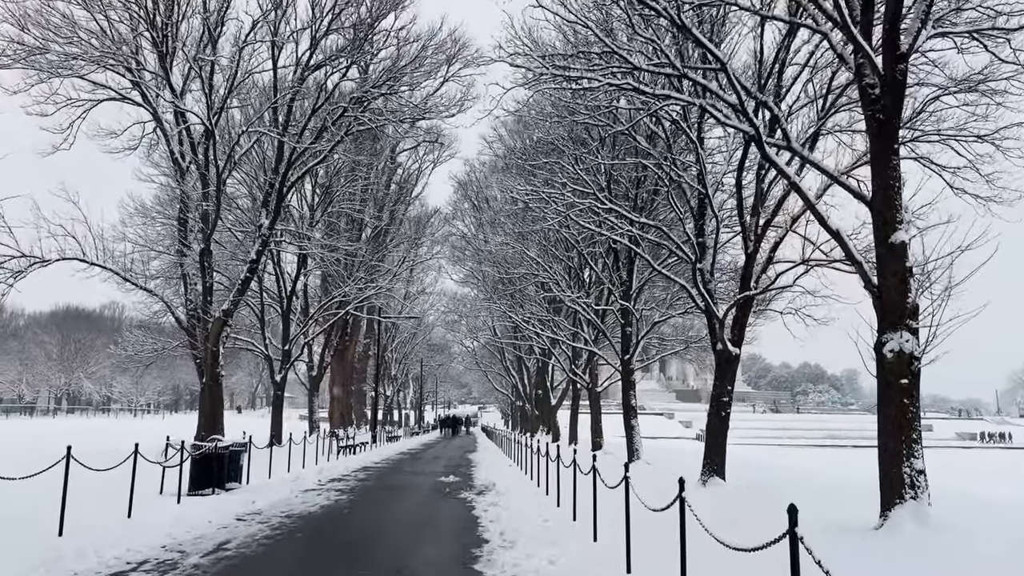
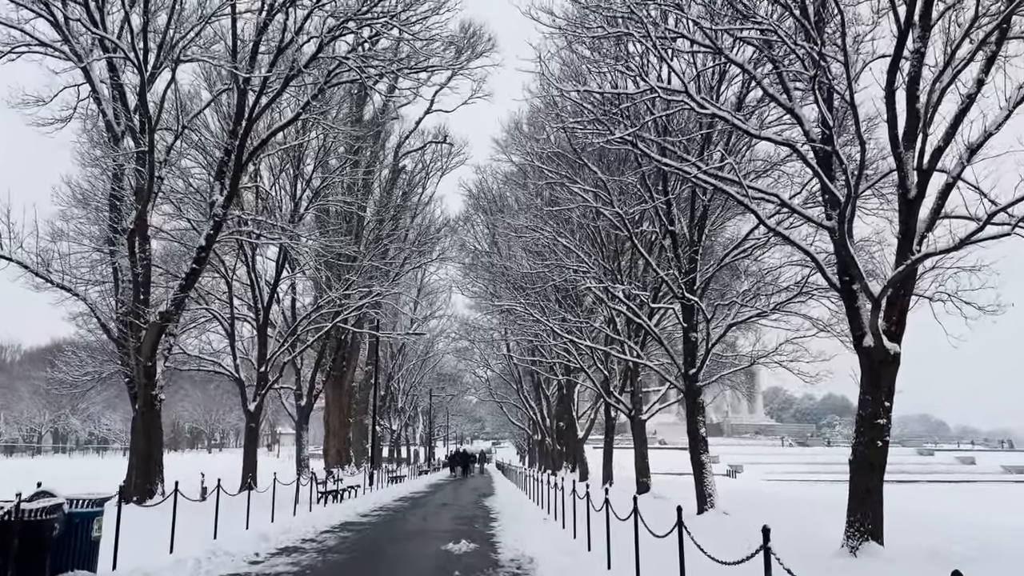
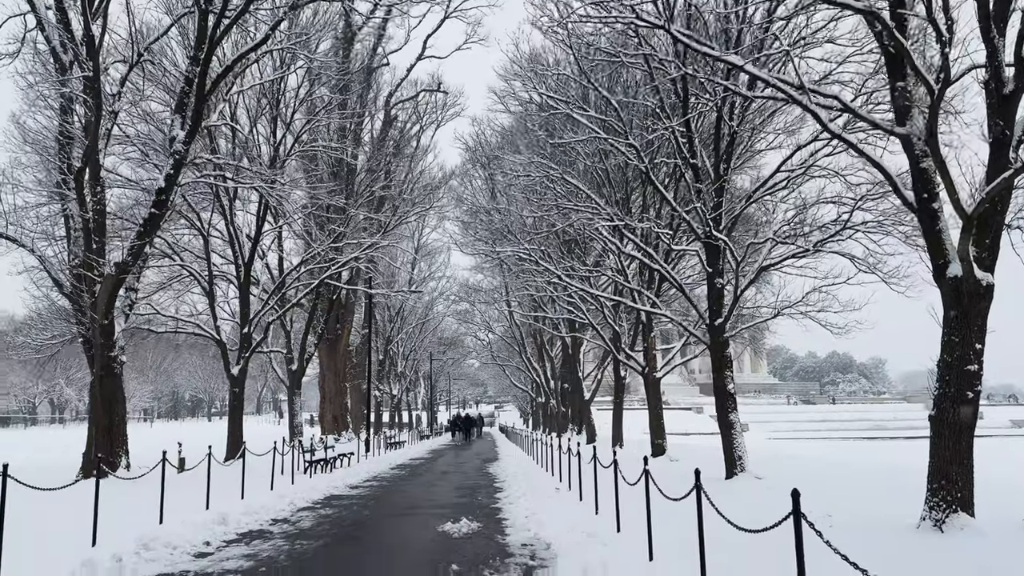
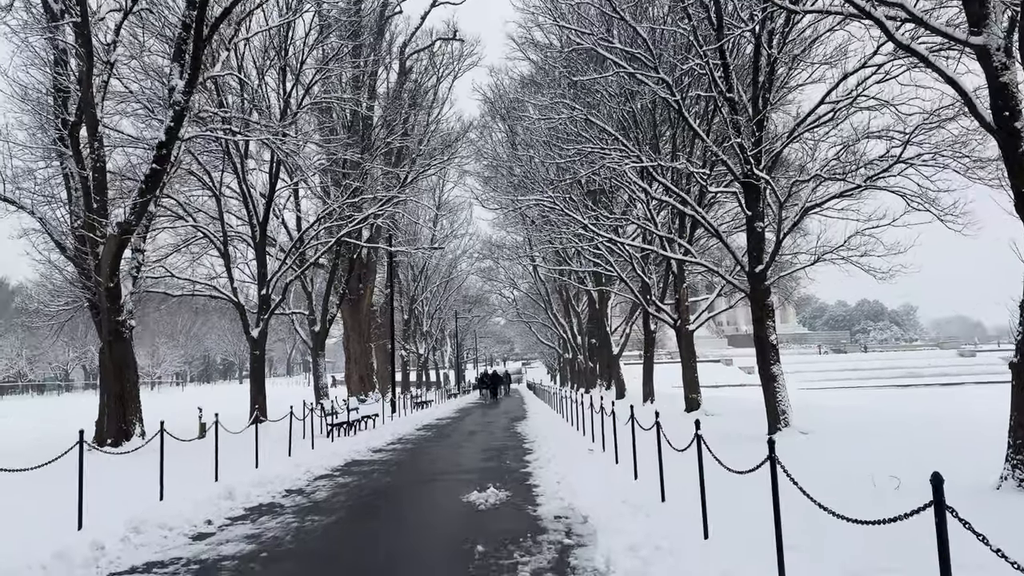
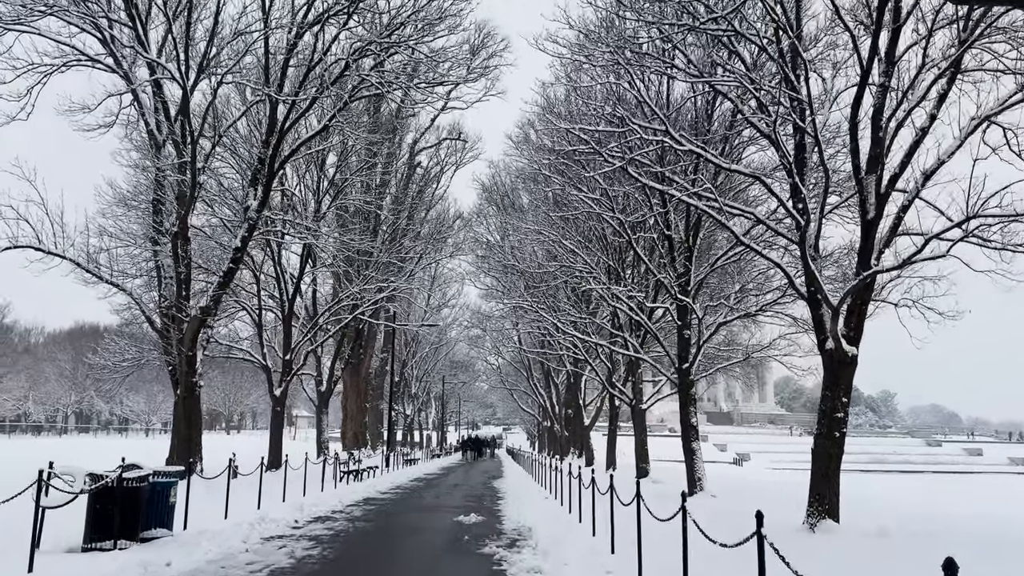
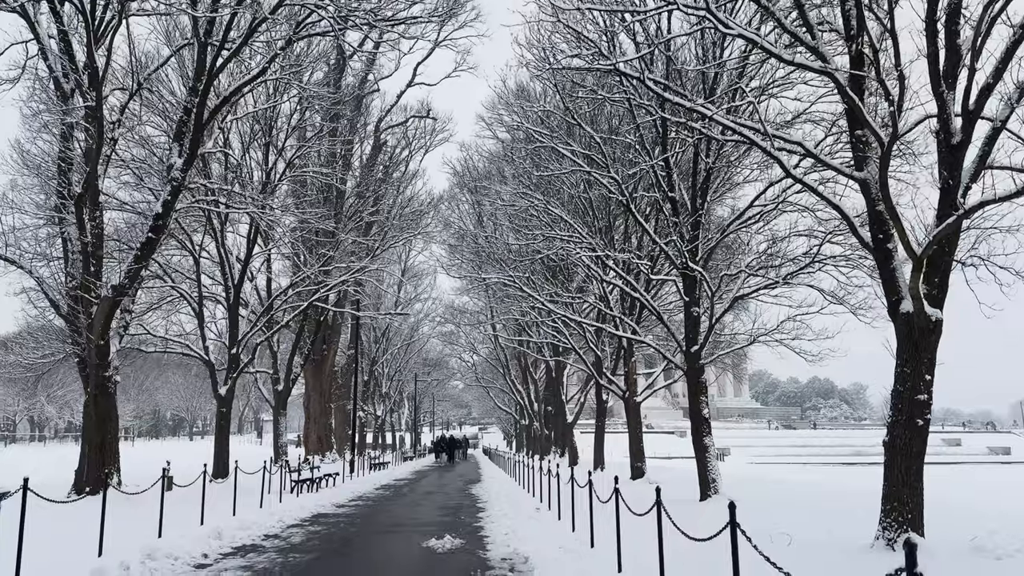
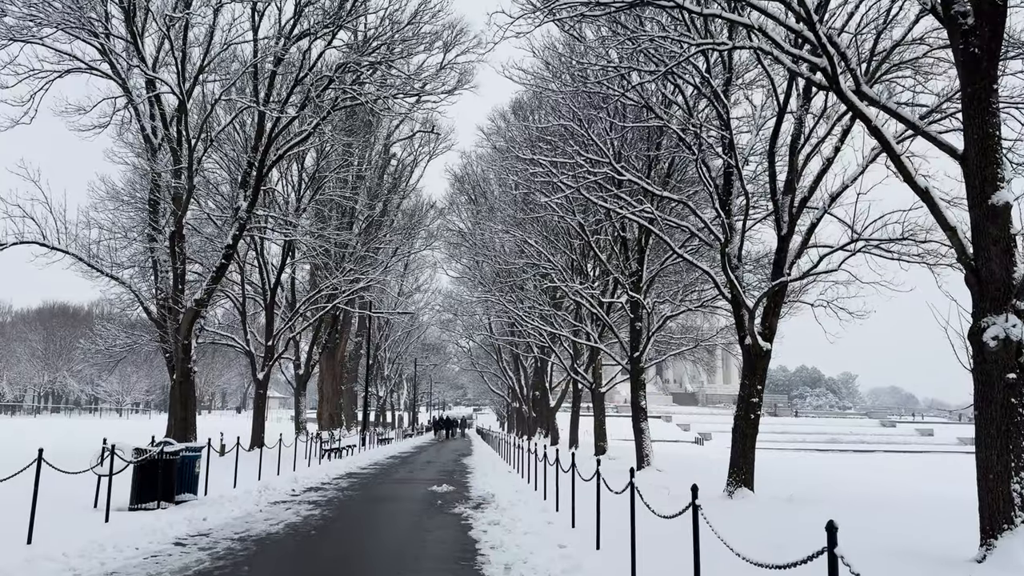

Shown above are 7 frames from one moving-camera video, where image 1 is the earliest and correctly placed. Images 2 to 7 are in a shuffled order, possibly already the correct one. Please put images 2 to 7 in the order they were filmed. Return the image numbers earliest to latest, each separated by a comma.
7, 5, 2, 6, 3, 4
